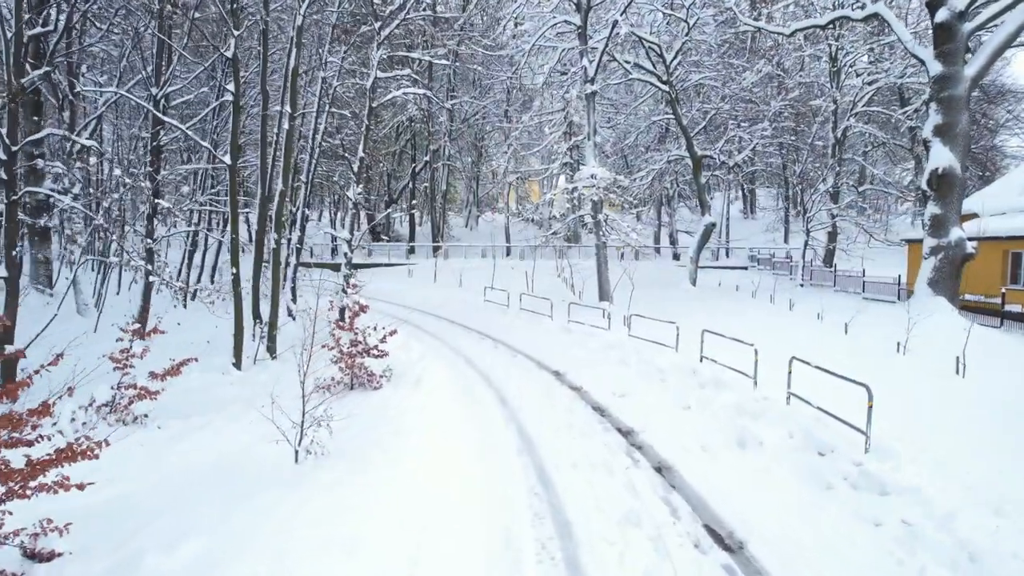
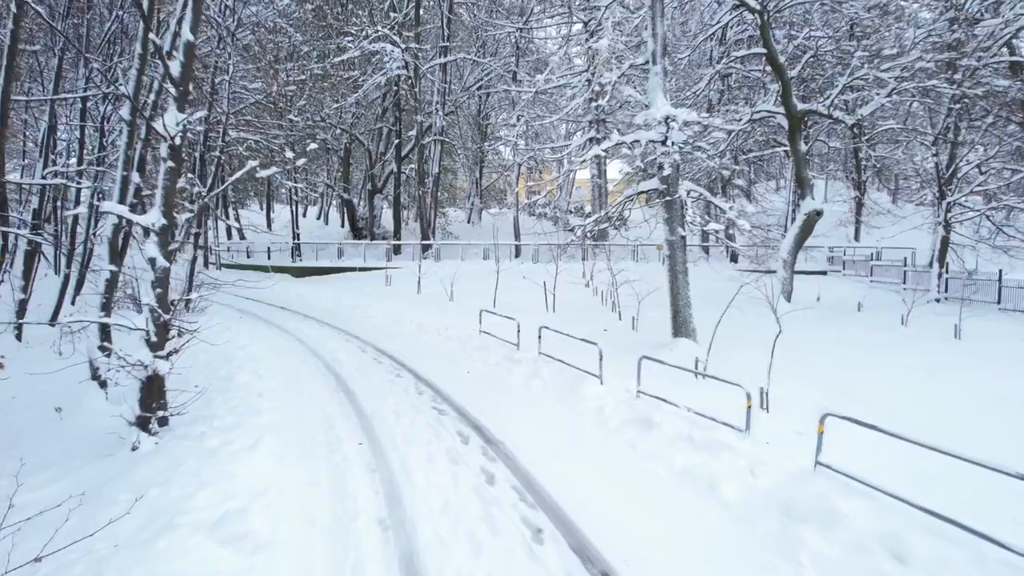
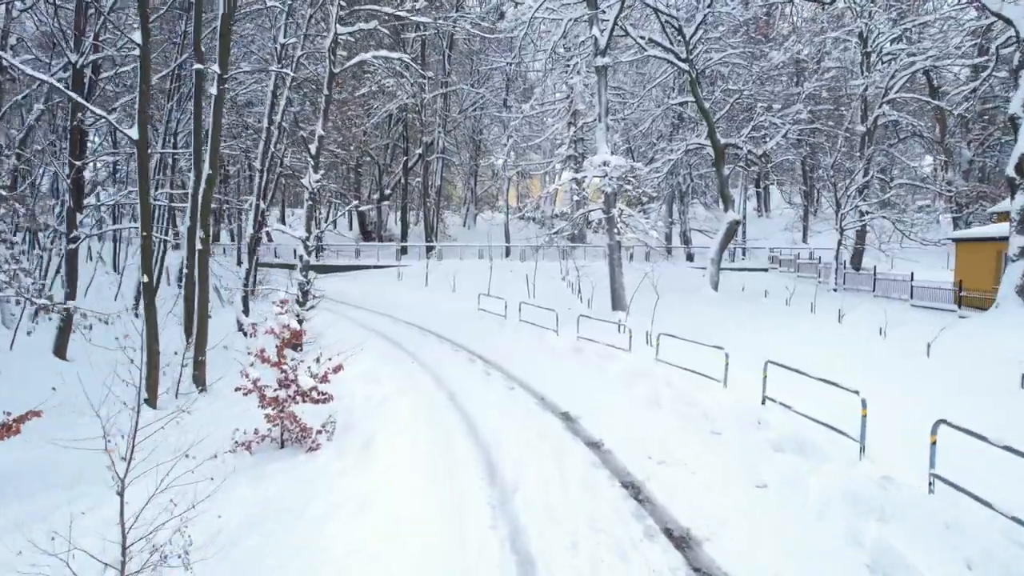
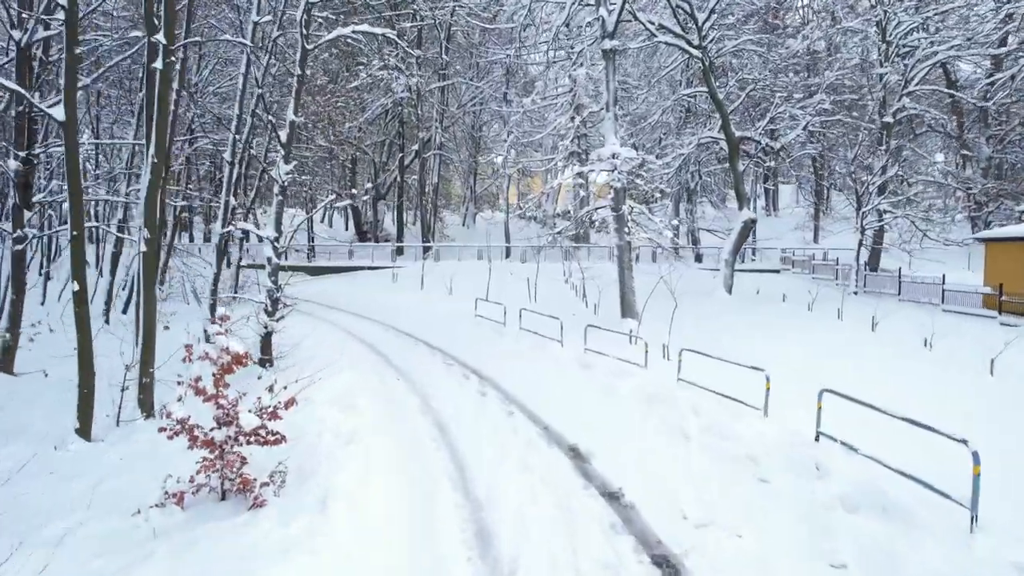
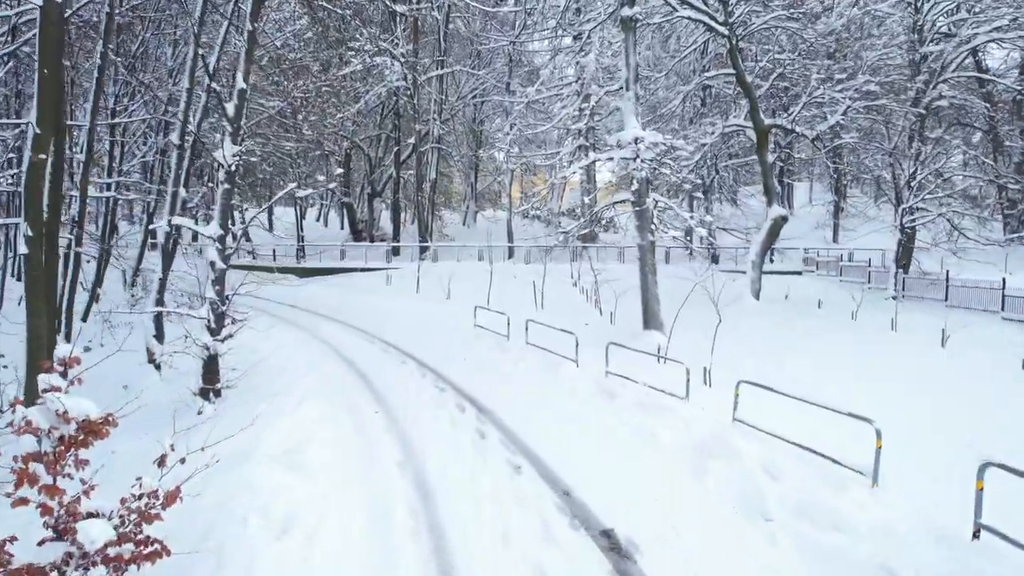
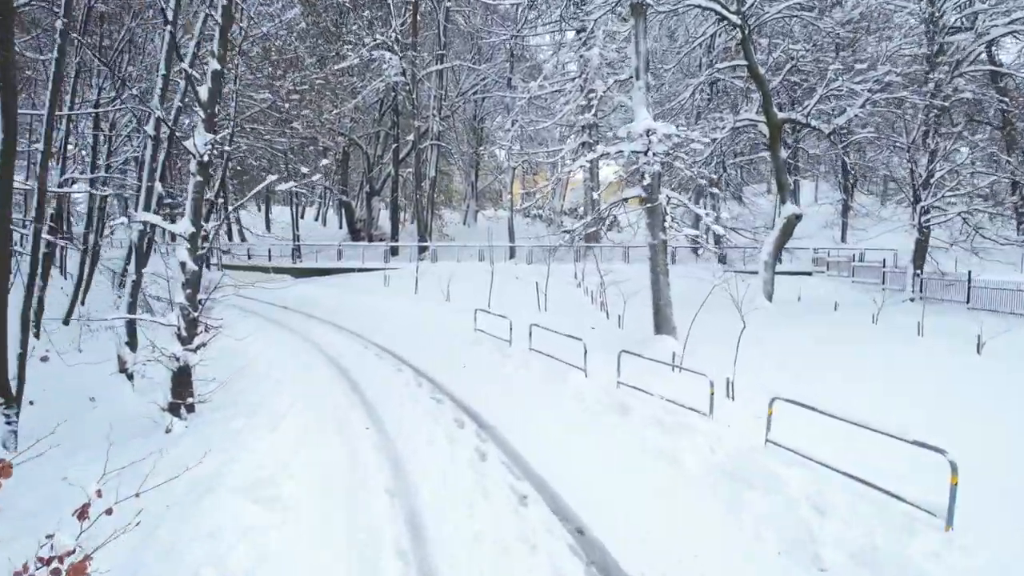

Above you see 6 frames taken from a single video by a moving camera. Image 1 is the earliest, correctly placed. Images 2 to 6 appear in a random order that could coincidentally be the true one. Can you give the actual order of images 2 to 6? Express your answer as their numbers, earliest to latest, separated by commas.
3, 4, 5, 6, 2
